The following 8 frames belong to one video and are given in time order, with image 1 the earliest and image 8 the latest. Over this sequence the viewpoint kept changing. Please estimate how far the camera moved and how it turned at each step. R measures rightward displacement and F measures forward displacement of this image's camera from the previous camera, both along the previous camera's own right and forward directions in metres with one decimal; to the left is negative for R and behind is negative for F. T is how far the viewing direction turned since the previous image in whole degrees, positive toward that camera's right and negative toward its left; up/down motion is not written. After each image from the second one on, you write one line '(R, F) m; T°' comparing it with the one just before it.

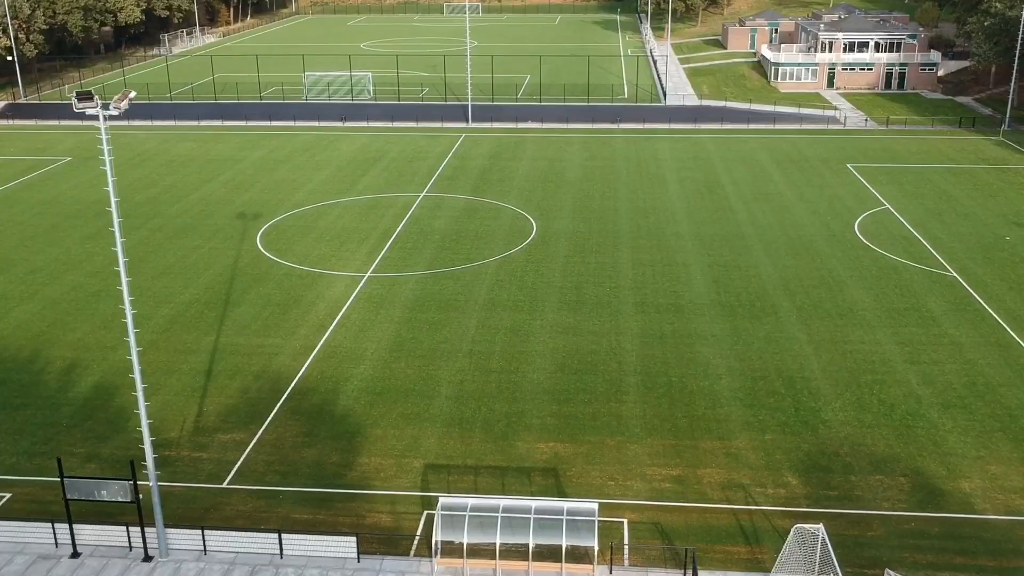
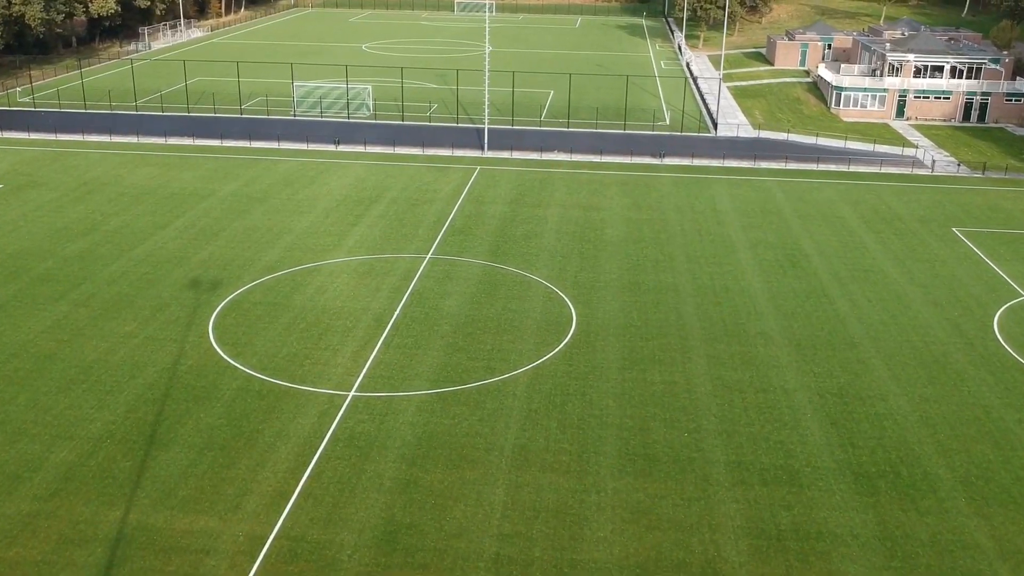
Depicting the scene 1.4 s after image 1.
(-1.0, +9.9) m; 0°
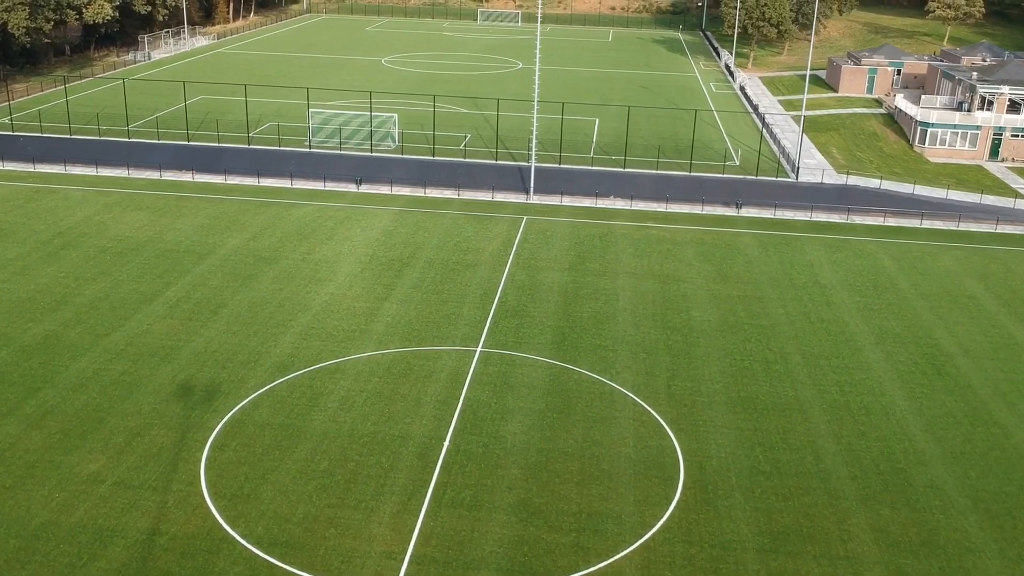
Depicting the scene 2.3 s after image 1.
(-1.9, +7.6) m; 0°
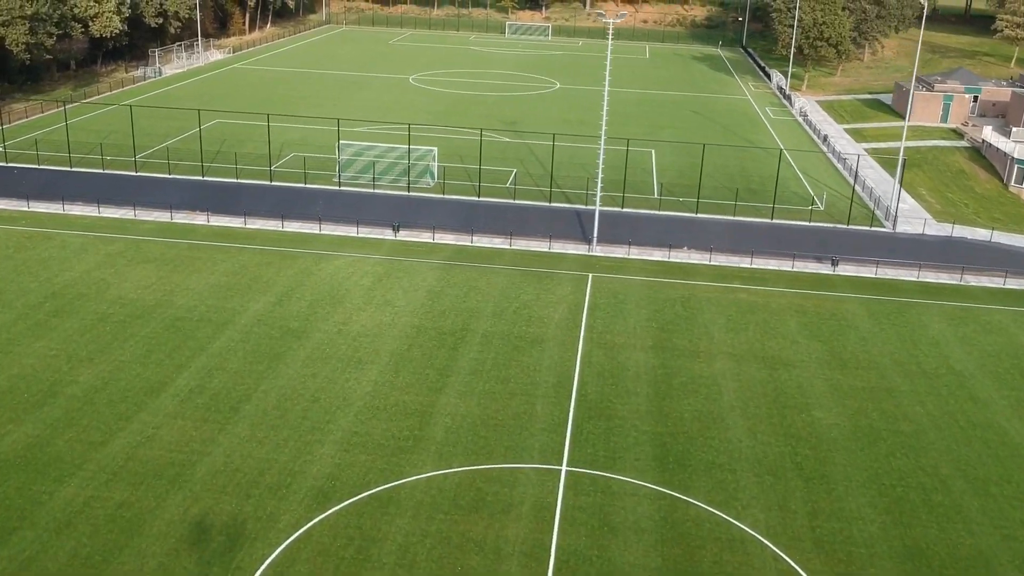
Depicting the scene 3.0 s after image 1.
(-1.9, +5.9) m; 0°
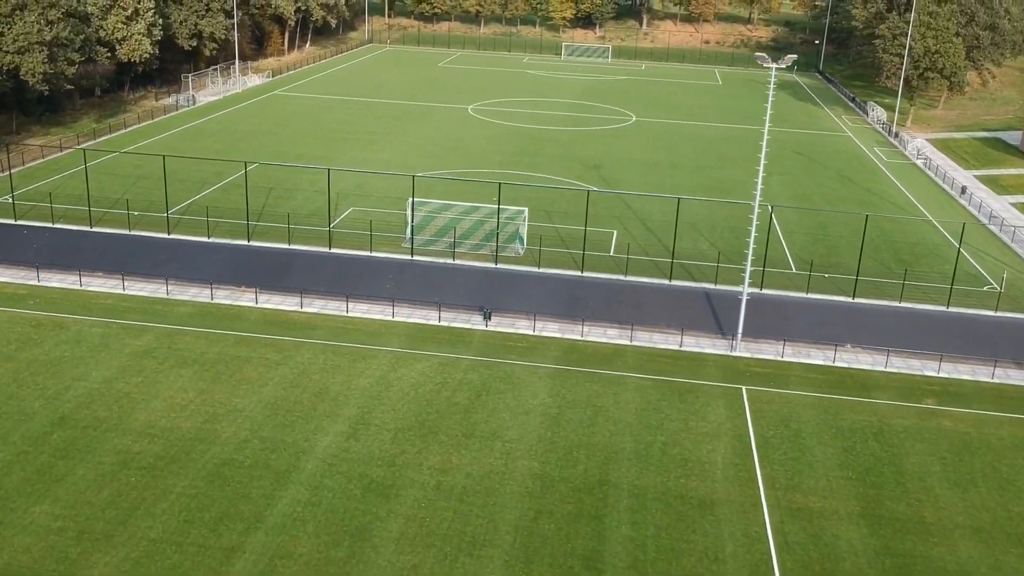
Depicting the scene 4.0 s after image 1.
(-2.9, +8.1) m; -1°
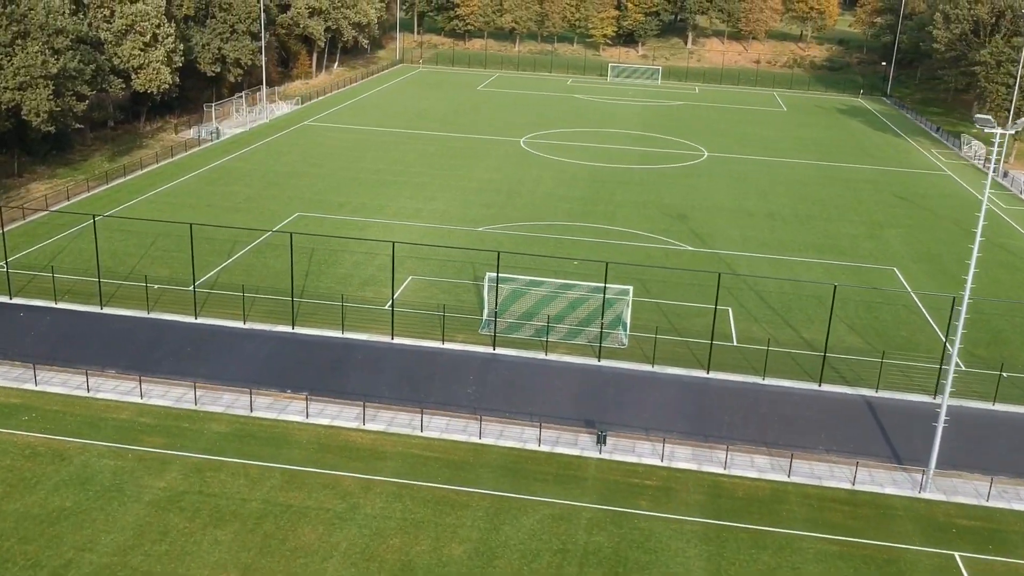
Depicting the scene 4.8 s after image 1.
(-2.6, +7.3) m; -1°
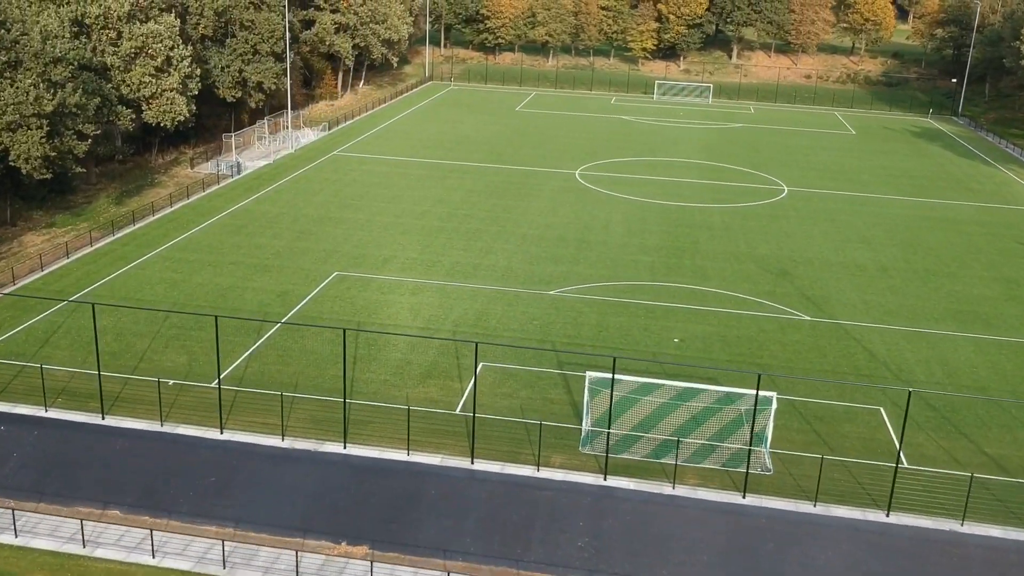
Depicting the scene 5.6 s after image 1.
(-2.3, +7.0) m; -1°
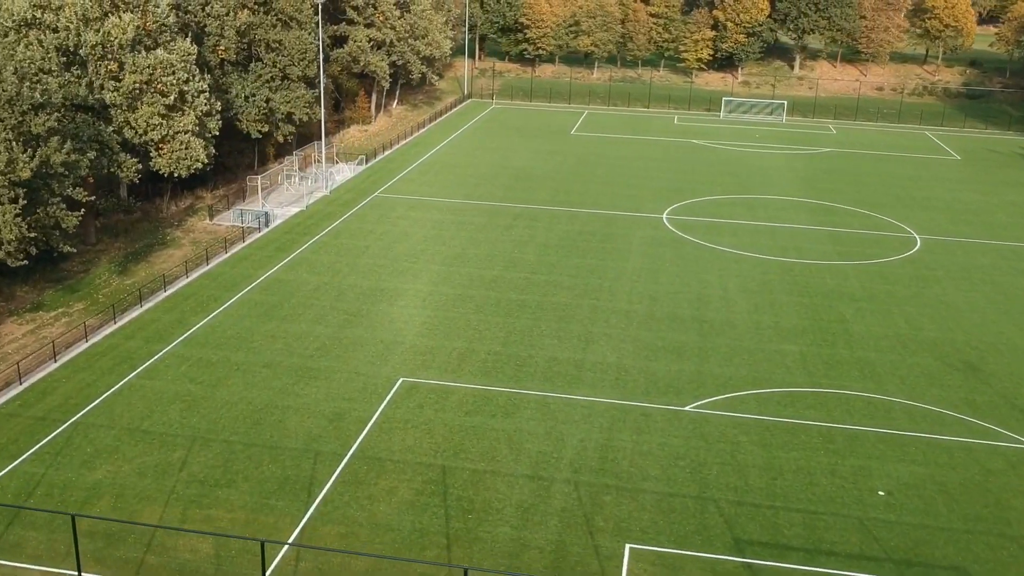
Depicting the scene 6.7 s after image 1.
(-2.8, +9.2) m; -1°
